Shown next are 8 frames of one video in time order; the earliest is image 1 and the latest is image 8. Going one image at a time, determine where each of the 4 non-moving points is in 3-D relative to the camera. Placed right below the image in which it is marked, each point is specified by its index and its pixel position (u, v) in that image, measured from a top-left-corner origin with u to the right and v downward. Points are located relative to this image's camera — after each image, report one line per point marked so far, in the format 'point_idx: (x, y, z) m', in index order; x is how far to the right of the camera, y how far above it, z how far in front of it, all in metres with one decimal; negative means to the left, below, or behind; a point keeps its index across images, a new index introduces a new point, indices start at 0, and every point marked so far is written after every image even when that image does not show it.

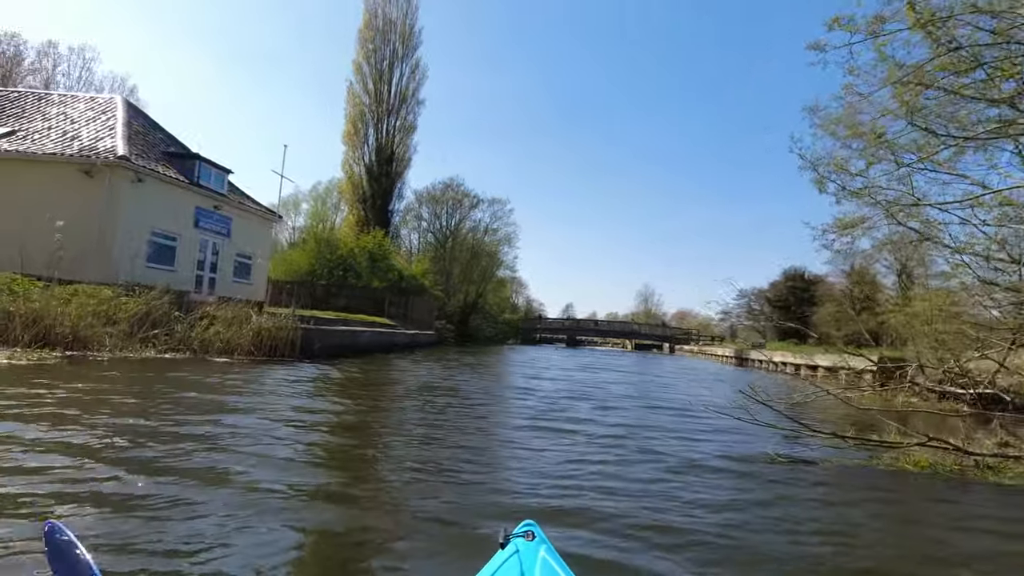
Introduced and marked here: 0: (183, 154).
0: (-8.1, +3.3, +14.9) m
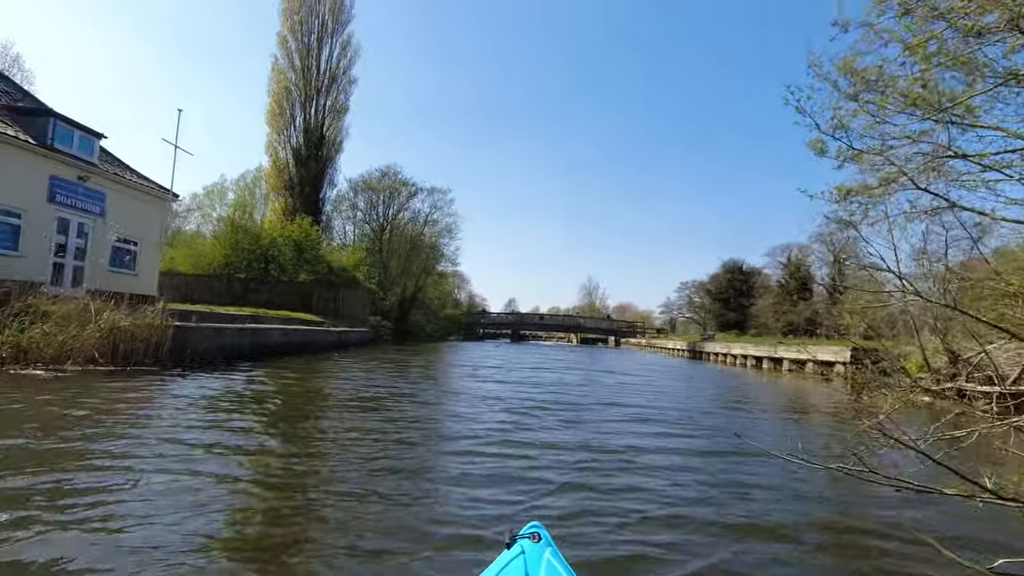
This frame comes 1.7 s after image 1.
0: (-9.4, +3.5, +11.9) m
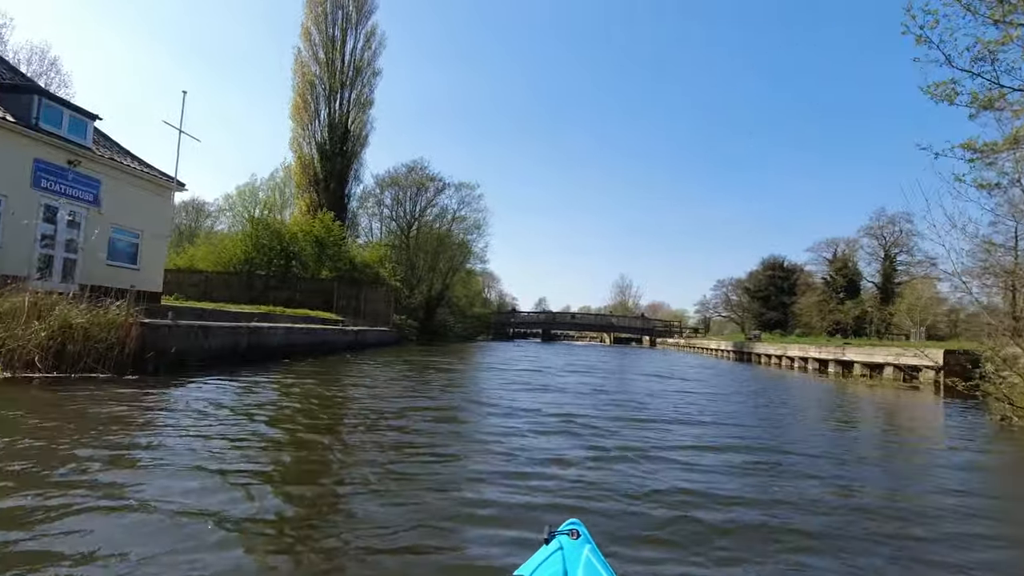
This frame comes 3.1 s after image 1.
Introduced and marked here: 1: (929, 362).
0: (-8.8, +3.6, +10.8) m
1: (+9.1, -1.6, +13.2) m
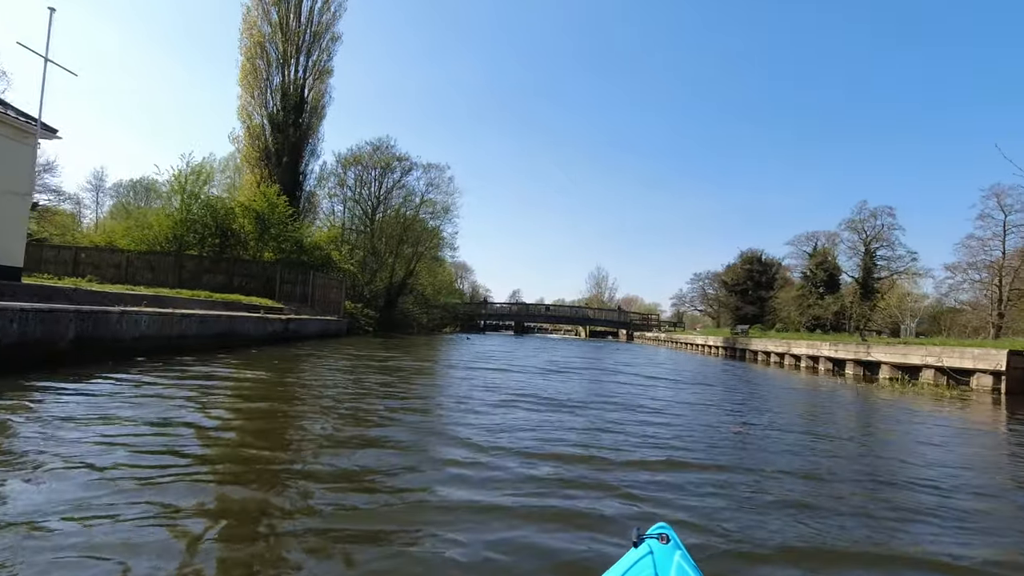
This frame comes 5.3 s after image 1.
0: (-9.3, +4.0, +7.6) m
1: (+8.4, -1.4, +10.8) m
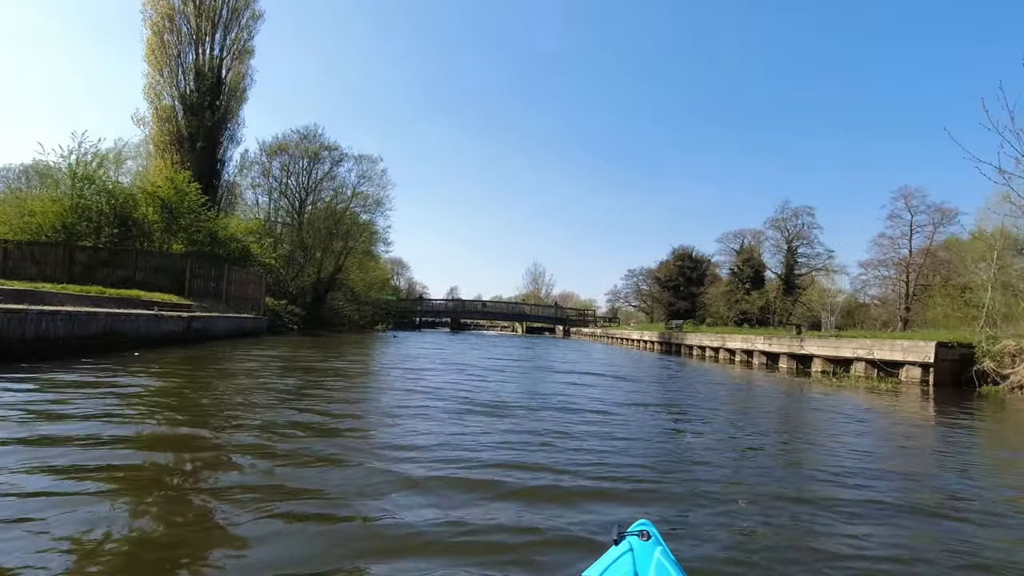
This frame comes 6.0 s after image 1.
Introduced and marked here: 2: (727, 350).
0: (-10.1, +4.1, +5.8) m
1: (+7.2, -1.2, +10.9) m
2: (+6.8, -2.0, +19.4) m
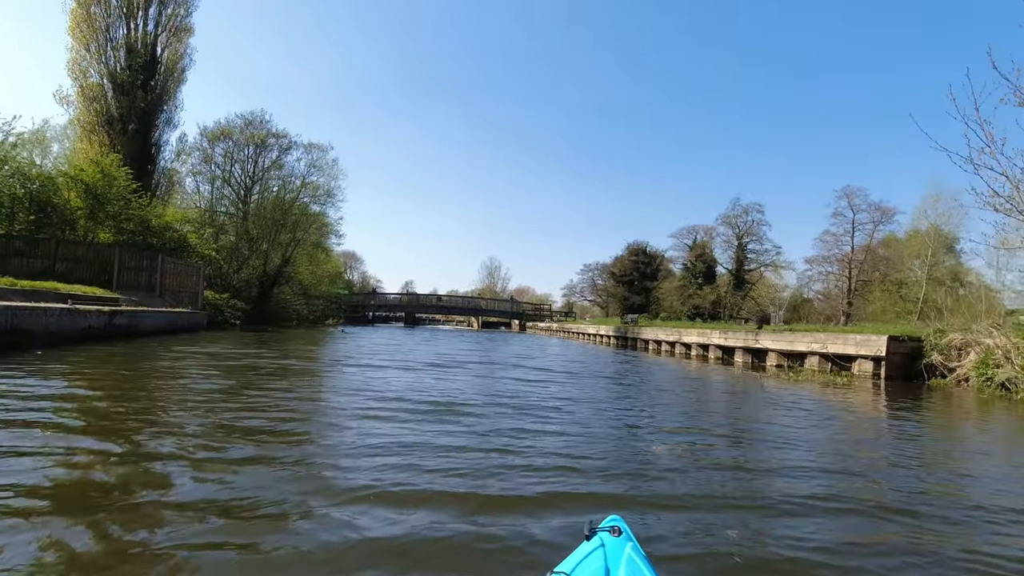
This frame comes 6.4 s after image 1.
0: (-10.5, +4.2, +4.6) m
1: (+6.4, -1.1, +10.9) m
2: (+5.4, -1.8, +19.4) m
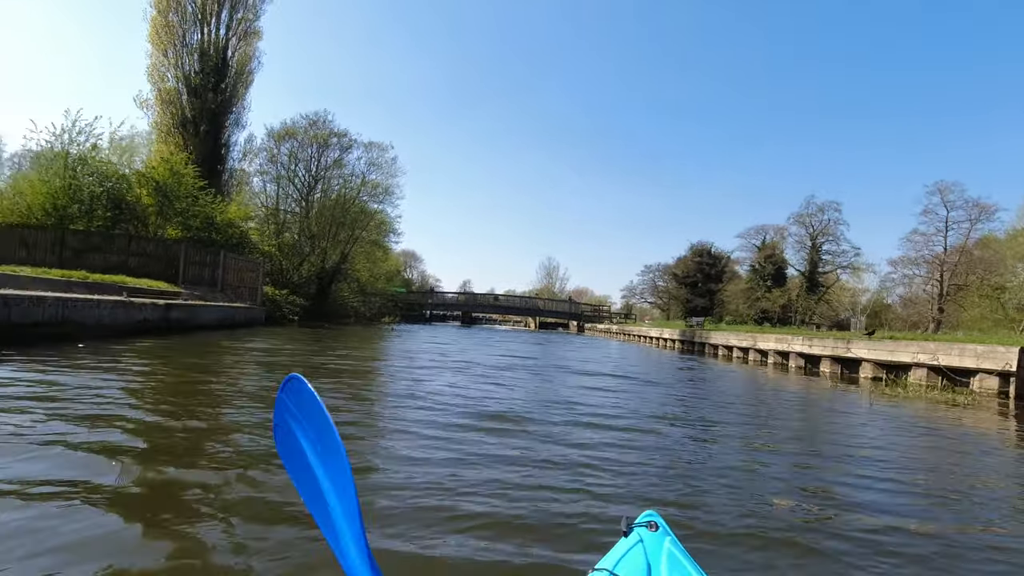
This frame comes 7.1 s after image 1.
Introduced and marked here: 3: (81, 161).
0: (-10.0, +4.4, +4.7) m
1: (+7.3, -1.2, +9.4) m
2: (+7.1, -1.8, +17.9) m
3: (-13.7, +4.0, +19.5) m
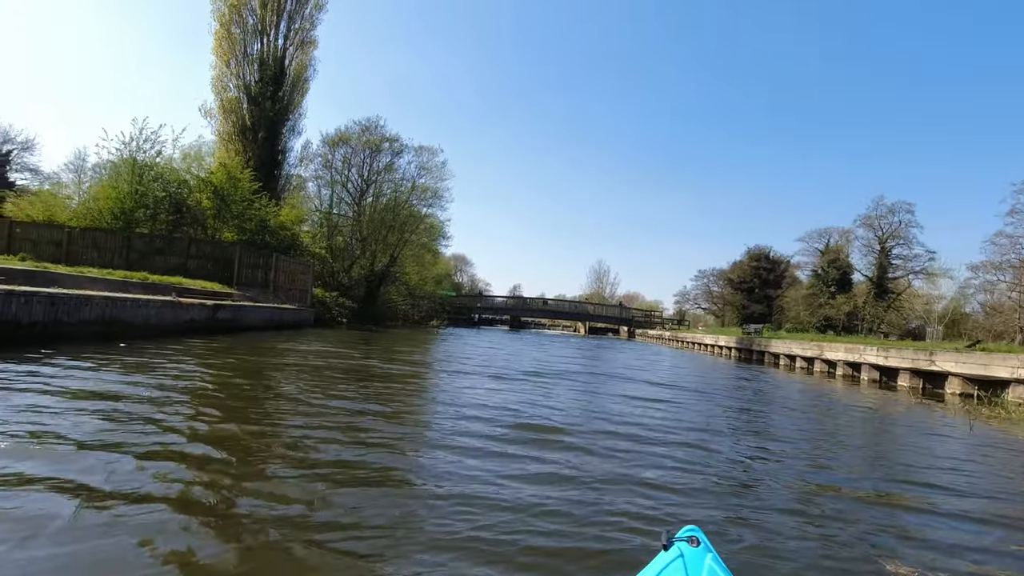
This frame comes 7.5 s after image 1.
0: (-9.6, +4.4, +5.0) m
1: (+8.0, -1.3, +8.2) m
2: (+8.5, -2.0, +16.7) m
3: (-12.1, +4.0, +20.1) m
